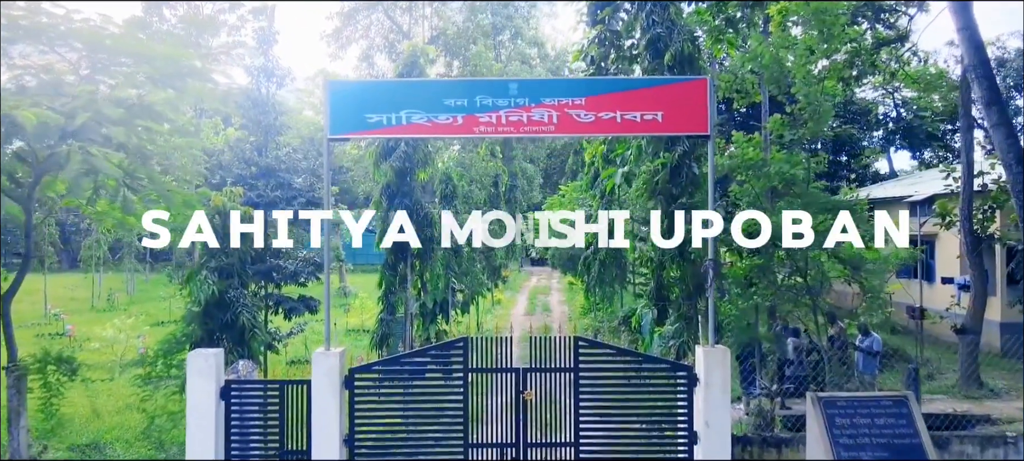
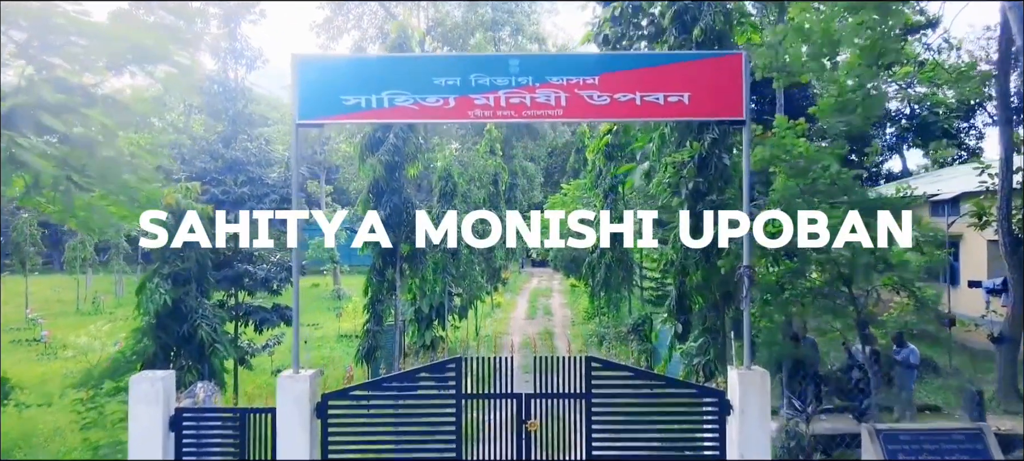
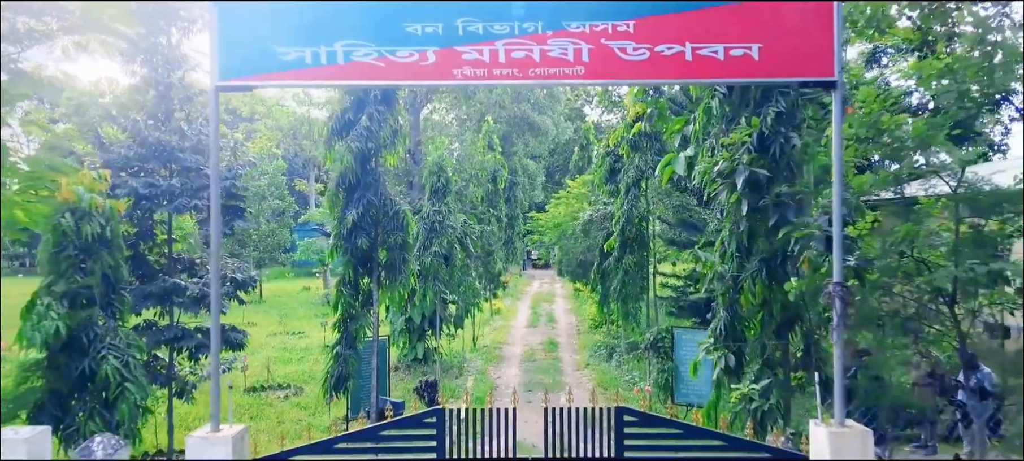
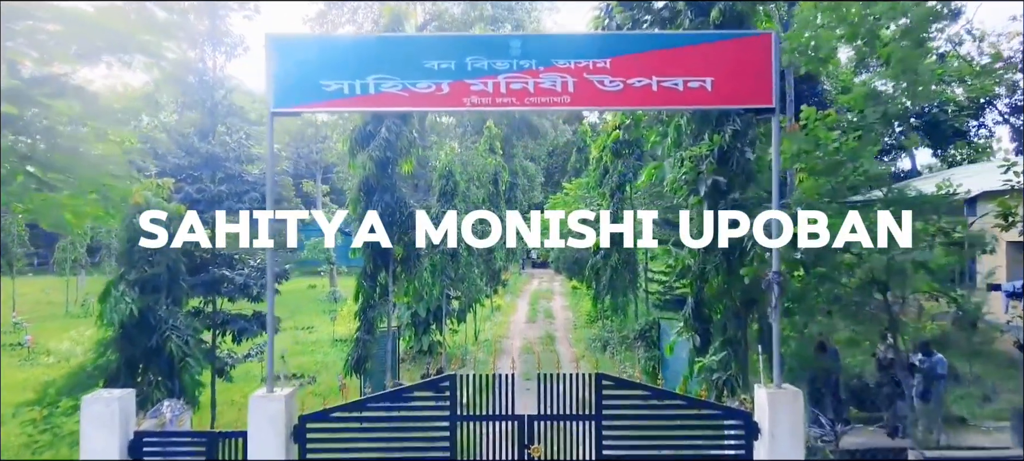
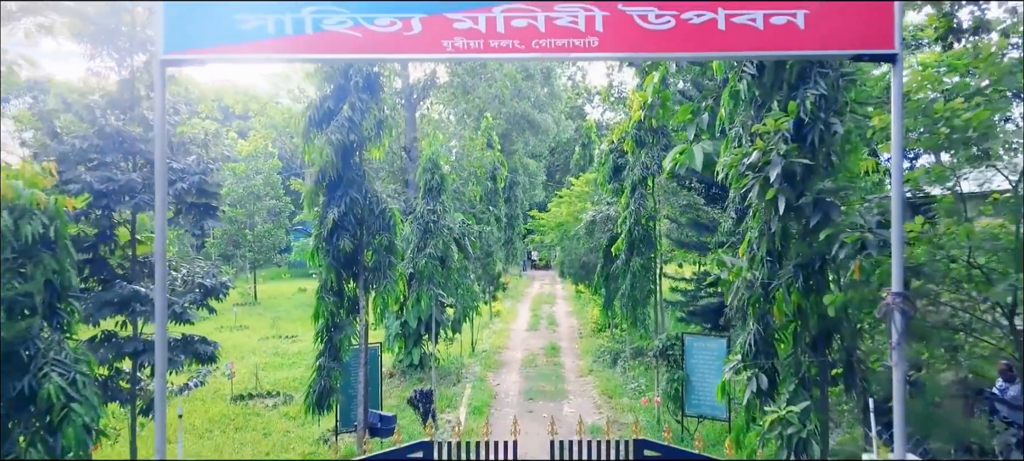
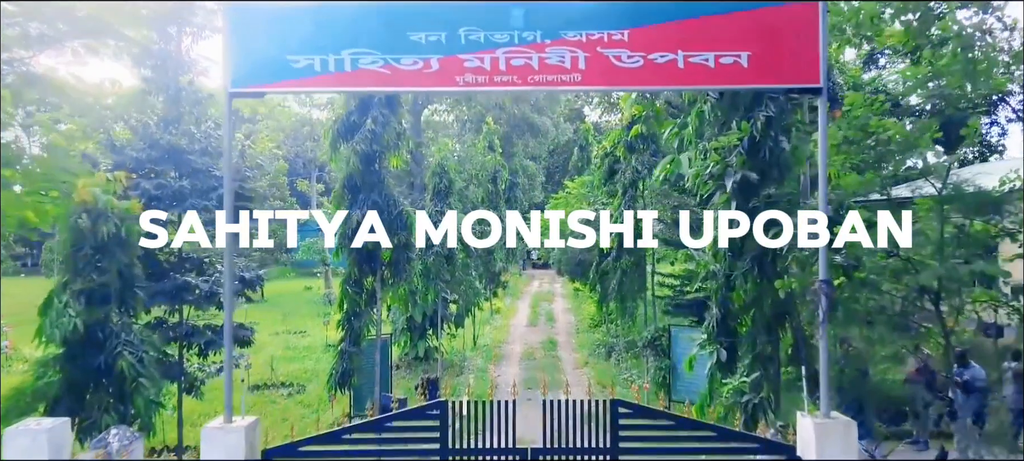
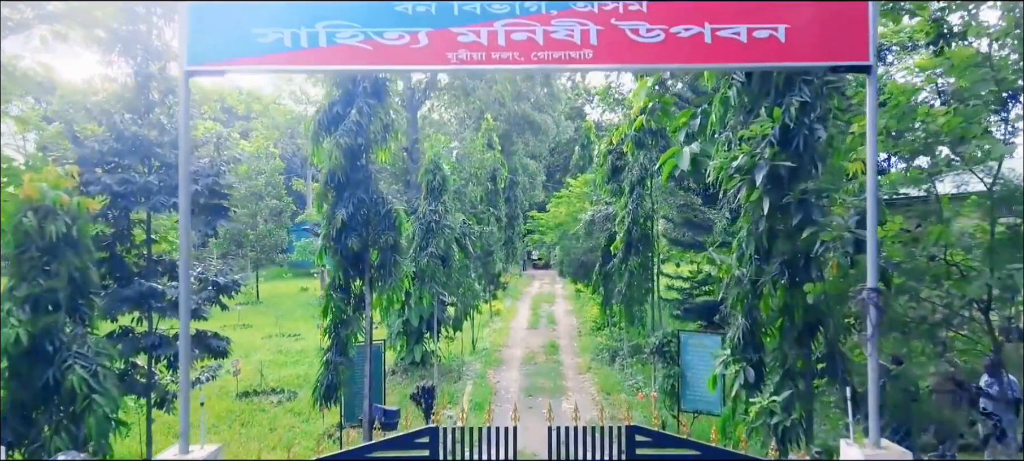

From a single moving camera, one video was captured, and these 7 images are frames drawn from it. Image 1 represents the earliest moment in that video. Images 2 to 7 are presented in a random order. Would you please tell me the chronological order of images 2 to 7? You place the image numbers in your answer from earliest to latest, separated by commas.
2, 4, 6, 7, 5, 3
